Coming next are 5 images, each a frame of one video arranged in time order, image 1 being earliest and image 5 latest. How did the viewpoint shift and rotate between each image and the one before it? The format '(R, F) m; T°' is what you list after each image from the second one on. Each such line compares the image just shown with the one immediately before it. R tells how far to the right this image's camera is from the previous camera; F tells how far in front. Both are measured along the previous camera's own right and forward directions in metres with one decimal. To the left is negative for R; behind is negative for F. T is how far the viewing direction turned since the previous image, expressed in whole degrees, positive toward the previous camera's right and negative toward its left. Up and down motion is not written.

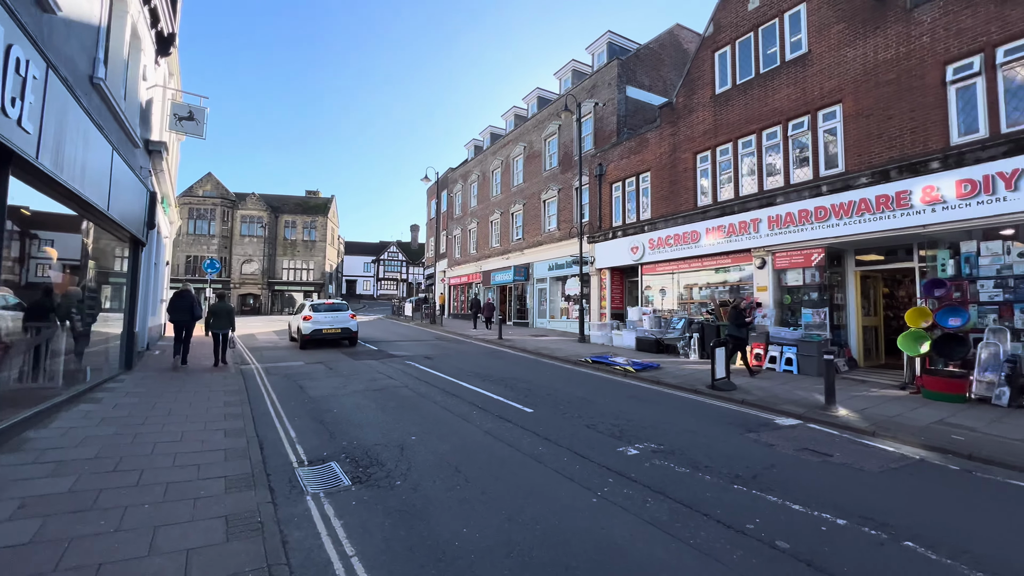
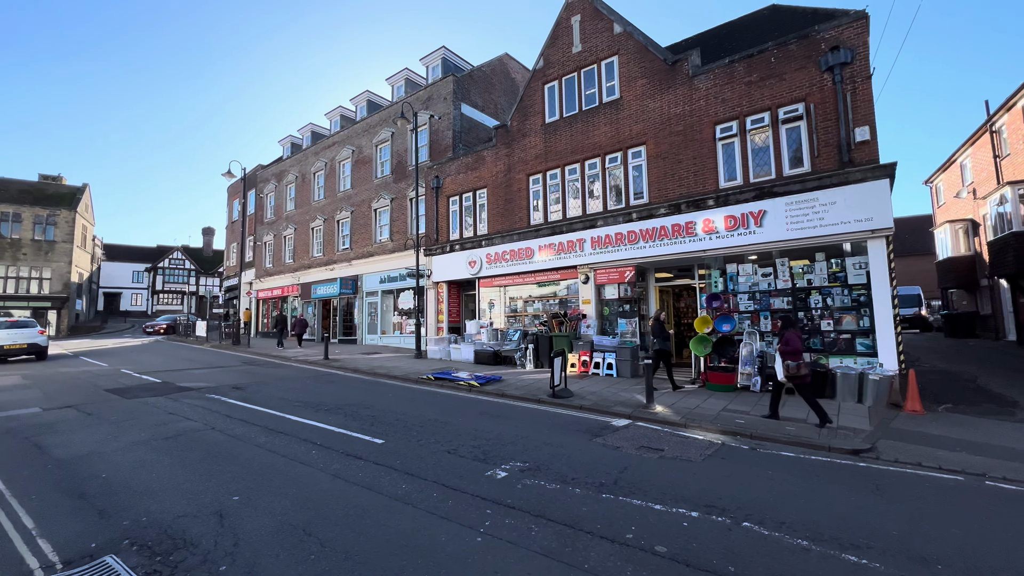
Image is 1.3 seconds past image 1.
(-0.4, +0.5) m; +22°
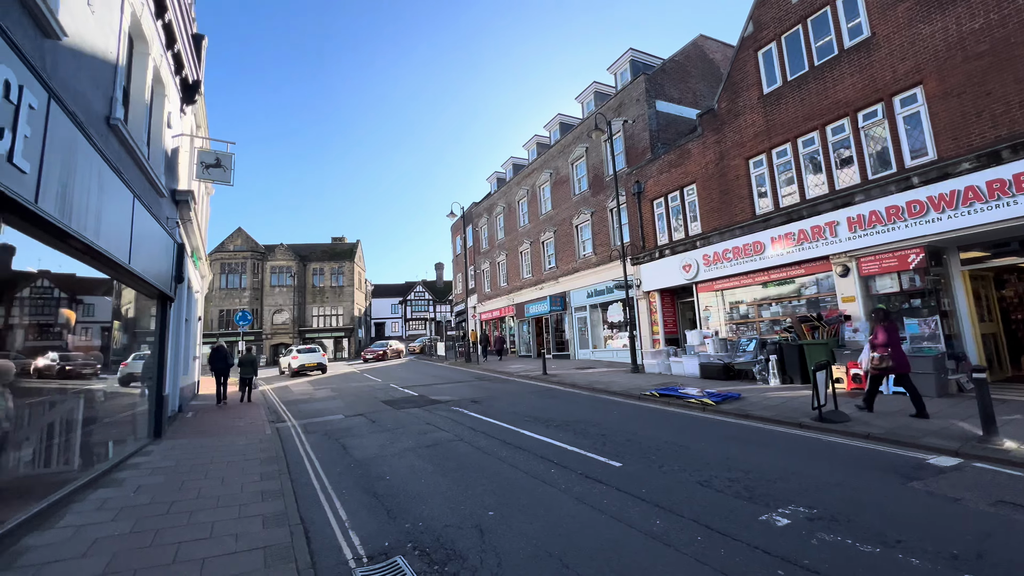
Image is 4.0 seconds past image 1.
(-0.4, +0.4) m; -25°
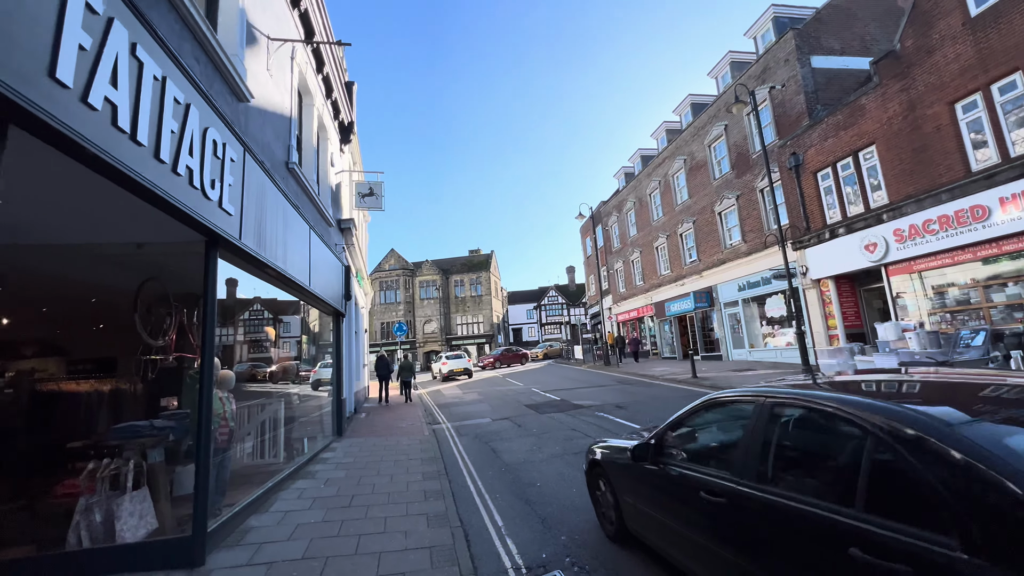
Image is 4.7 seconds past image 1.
(-0.1, +0.2) m; -17°
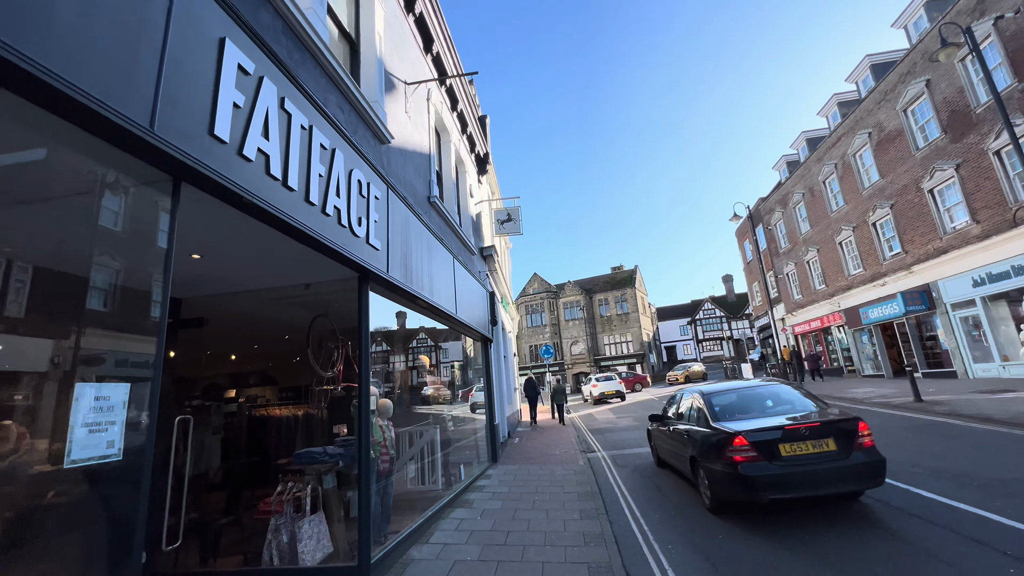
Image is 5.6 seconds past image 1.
(-0.1, +0.5) m; -18°
